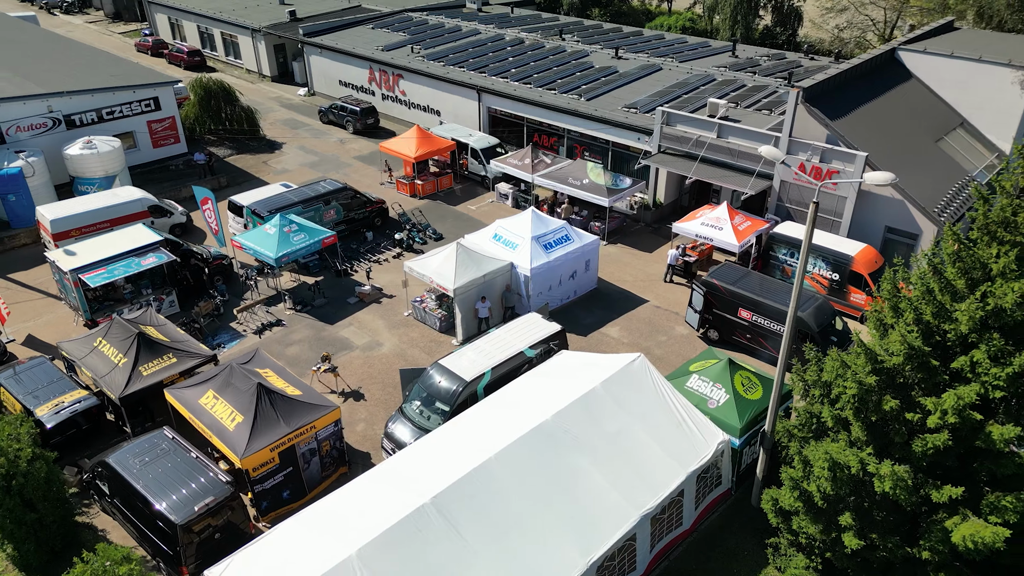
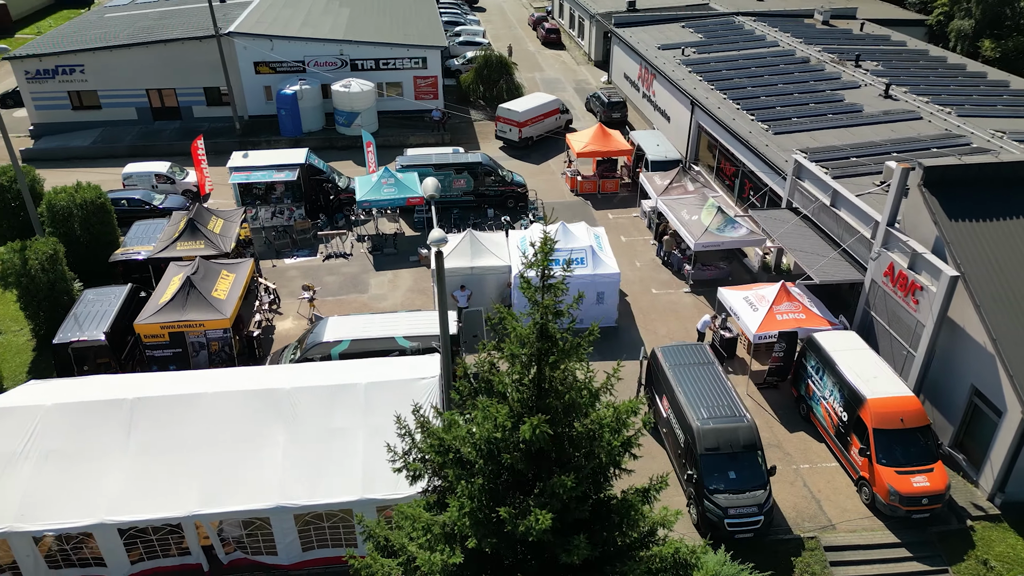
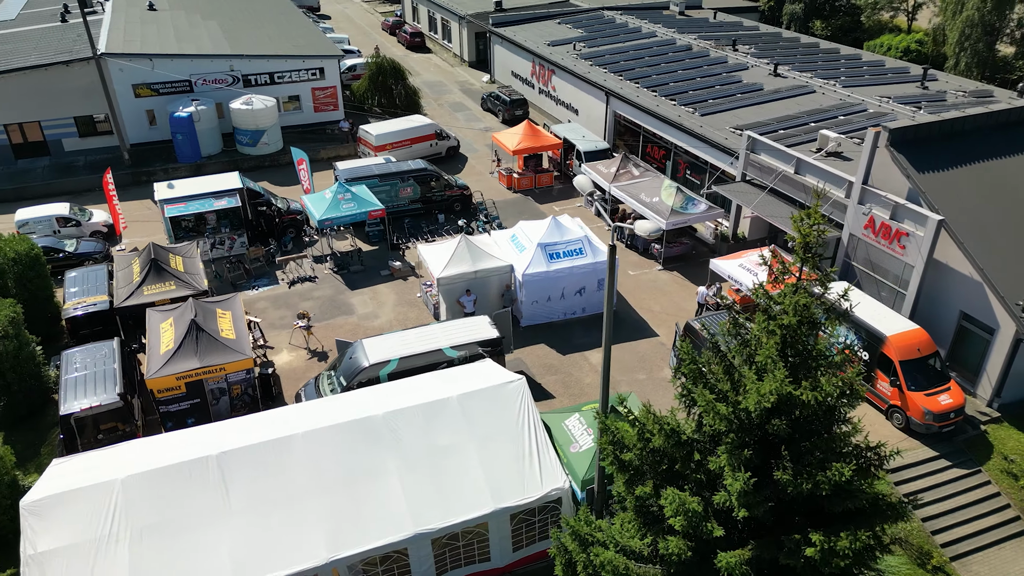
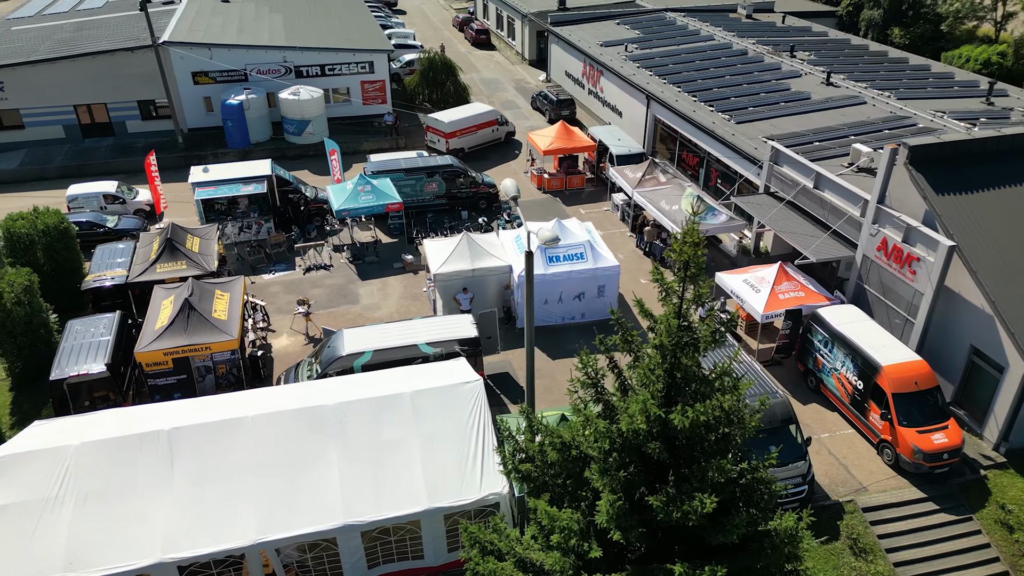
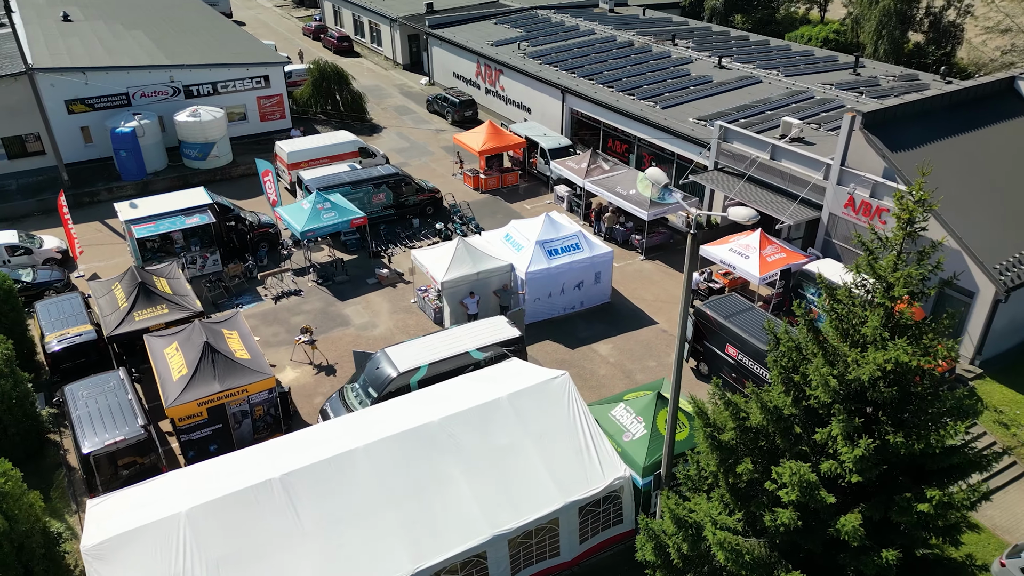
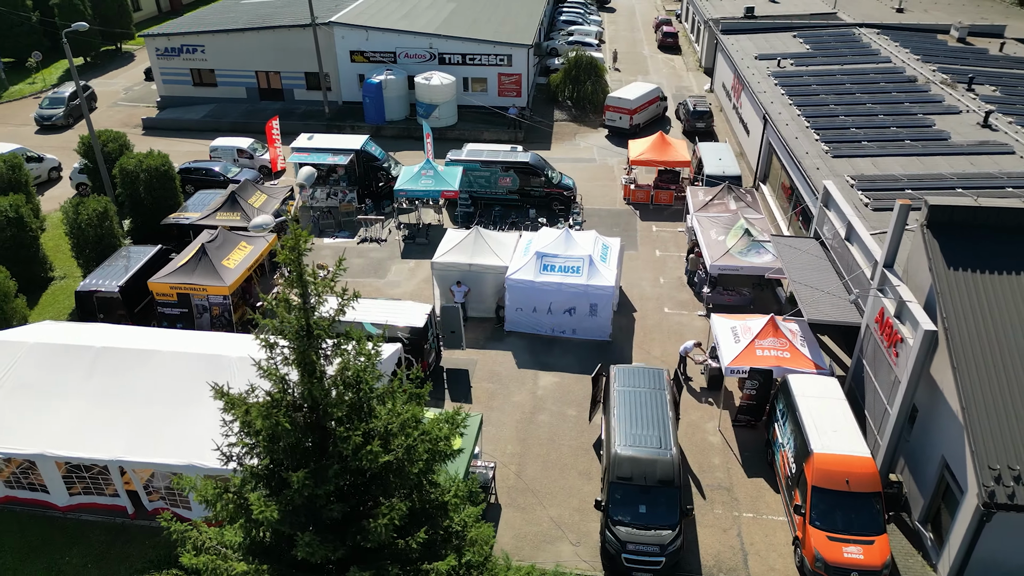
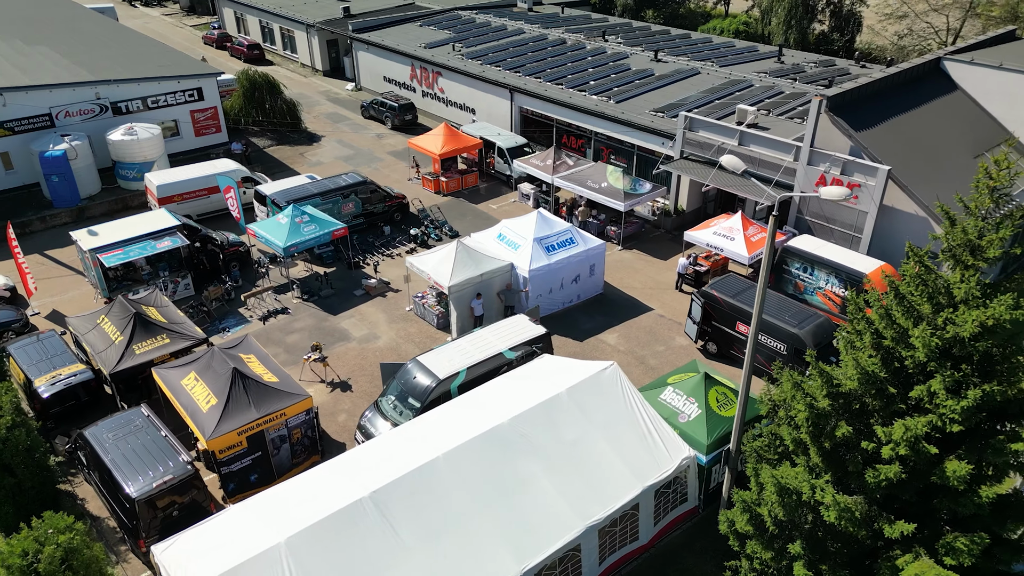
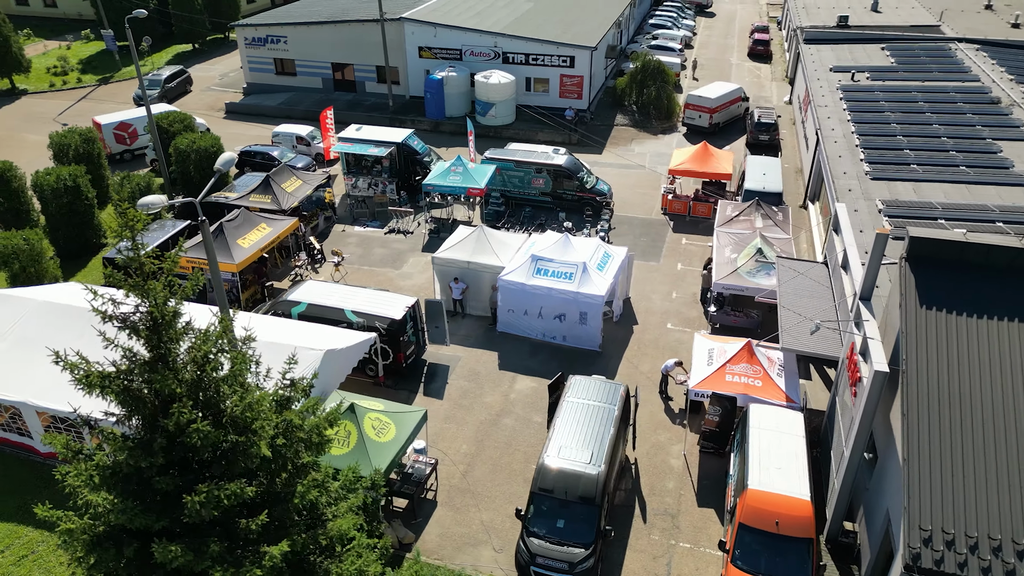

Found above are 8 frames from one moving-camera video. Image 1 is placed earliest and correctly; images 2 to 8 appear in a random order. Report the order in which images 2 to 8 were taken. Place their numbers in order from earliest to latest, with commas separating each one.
7, 5, 3, 4, 2, 6, 8
